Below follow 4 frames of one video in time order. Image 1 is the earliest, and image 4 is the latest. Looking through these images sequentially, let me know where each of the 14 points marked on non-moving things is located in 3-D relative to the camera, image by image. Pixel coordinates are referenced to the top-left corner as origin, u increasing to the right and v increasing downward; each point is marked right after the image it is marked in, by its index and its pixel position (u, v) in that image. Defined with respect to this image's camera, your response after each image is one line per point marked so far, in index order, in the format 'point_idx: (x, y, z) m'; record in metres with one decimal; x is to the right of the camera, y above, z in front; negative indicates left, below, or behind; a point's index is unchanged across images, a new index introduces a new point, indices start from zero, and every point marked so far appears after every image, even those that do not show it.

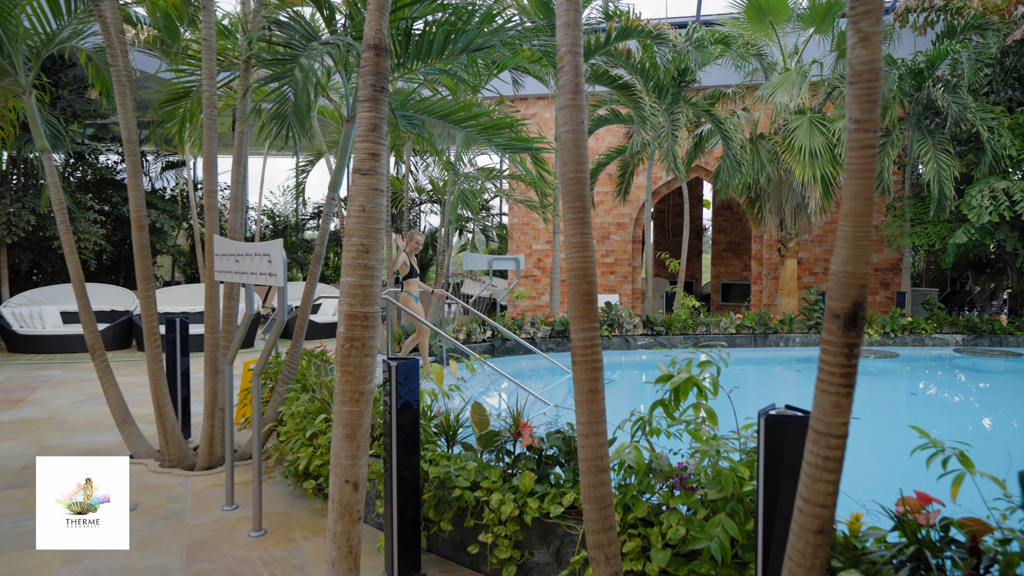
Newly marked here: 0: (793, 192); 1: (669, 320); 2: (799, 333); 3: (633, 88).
0: (+4.0, +1.4, +9.0) m
1: (+2.2, -0.4, +8.7) m
2: (+4.1, -0.6, +8.9) m
3: (+1.4, +2.3, +7.3) m
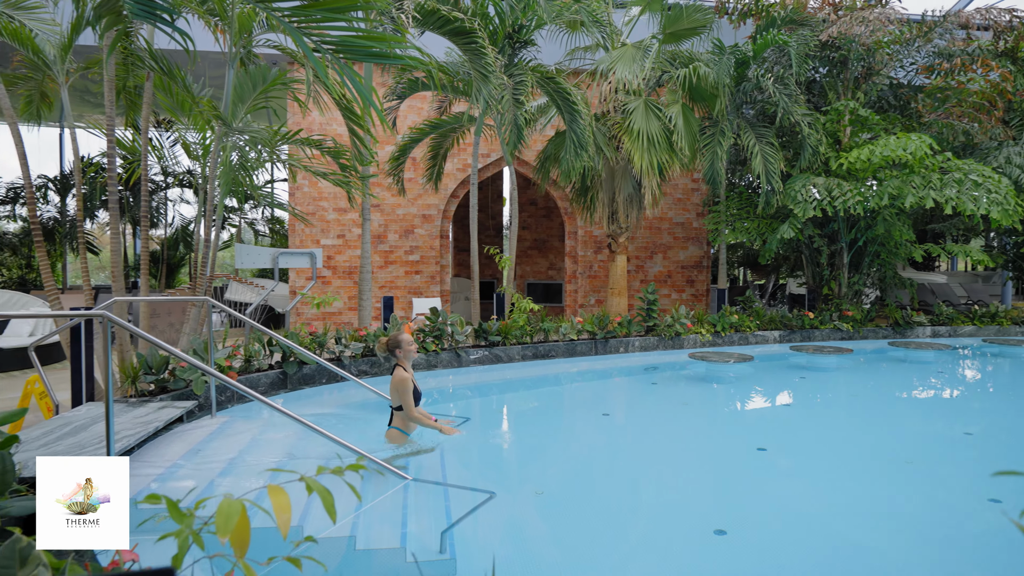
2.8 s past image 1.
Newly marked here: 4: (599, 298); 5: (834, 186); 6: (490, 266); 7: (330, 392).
0: (+1.5, +1.4, +8.3) m
1: (-0.1, -0.5, +7.4) m
2: (+1.6, -0.6, +8.2) m
3: (-0.3, +2.3, +5.8) m
4: (+1.4, -0.2, +10.6) m
5: (+4.0, +1.3, +8.0) m
6: (-0.5, +0.5, +13.2) m
7: (-1.7, -0.9, +5.8) m
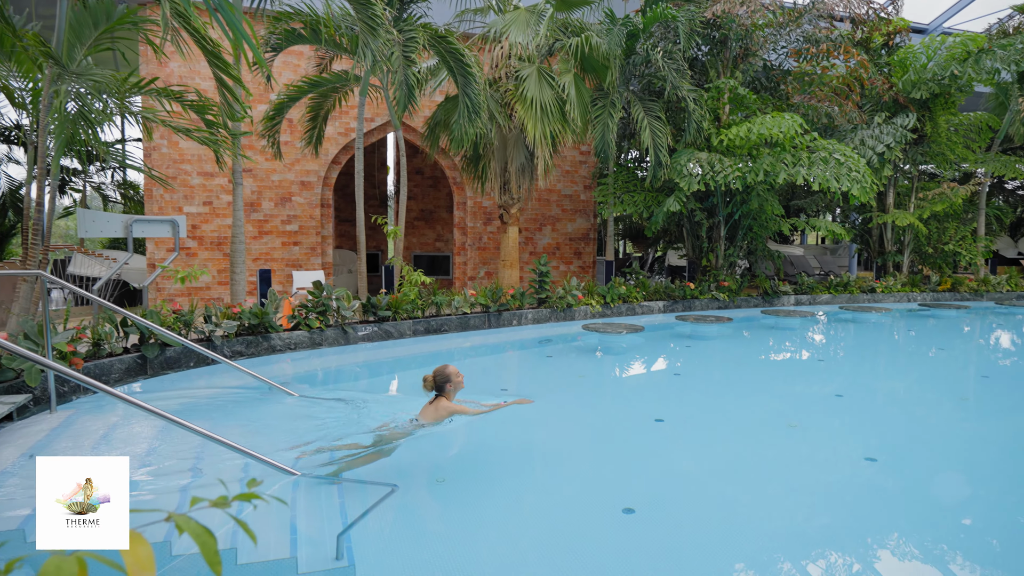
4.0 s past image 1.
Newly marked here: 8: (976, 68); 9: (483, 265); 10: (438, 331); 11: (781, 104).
0: (+0.1, +1.8, +8.1) m
1: (-1.3, -0.2, +7.1) m
2: (+0.2, -0.3, +8.1) m
3: (-1.3, +2.5, +5.3) m
4: (-0.4, +0.3, +10.5) m
5: (+2.6, +1.7, +8.3) m
6: (-2.7, +1.0, +12.6) m
7: (-2.5, -0.7, +5.2) m
8: (+7.1, +3.4, +9.7) m
9: (-0.5, +0.4, +10.4) m
10: (-0.9, -0.5, +7.3) m
11: (+4.0, +2.8, +9.5) m
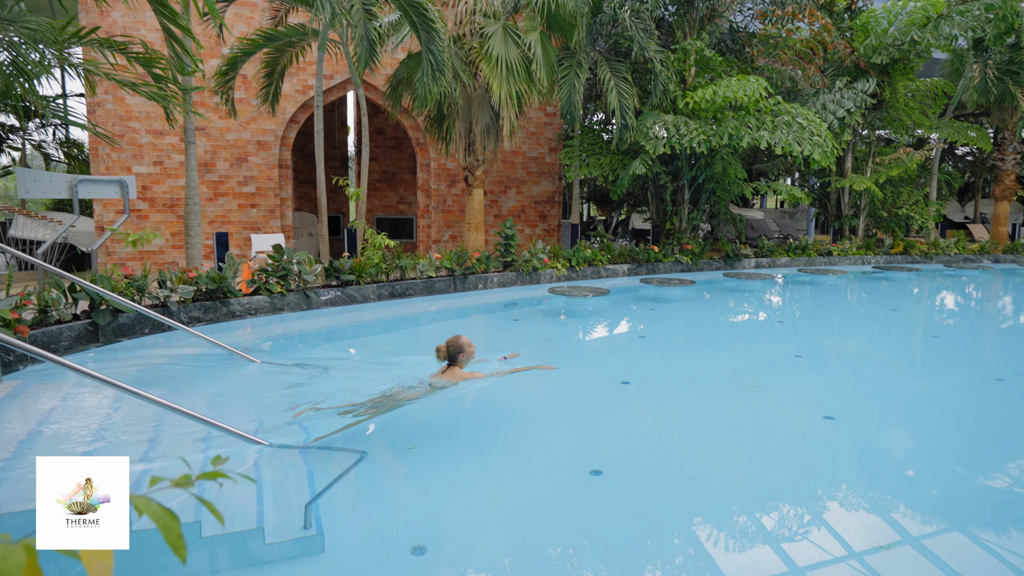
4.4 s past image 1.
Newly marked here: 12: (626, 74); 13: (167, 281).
0: (-0.3, +2.2, +8.0) m
1: (-1.7, +0.2, +6.9) m
2: (-0.2, +0.2, +8.1) m
3: (-1.5, +2.8, +5.0) m
4: (-1.0, +0.9, +10.3) m
5: (+2.2, +2.1, +8.3) m
6: (-3.4, +1.7, +12.3) m
7: (-2.8, -0.4, +5.0) m
8: (+6.6, +3.9, +9.9) m
9: (-1.0, +1.0, +10.3) m
10: (-1.2, -0.1, +7.3) m
11: (+3.5, +3.3, +9.5) m
12: (+1.5, +2.8, +8.4) m
13: (-3.0, +0.1, +5.5) m
